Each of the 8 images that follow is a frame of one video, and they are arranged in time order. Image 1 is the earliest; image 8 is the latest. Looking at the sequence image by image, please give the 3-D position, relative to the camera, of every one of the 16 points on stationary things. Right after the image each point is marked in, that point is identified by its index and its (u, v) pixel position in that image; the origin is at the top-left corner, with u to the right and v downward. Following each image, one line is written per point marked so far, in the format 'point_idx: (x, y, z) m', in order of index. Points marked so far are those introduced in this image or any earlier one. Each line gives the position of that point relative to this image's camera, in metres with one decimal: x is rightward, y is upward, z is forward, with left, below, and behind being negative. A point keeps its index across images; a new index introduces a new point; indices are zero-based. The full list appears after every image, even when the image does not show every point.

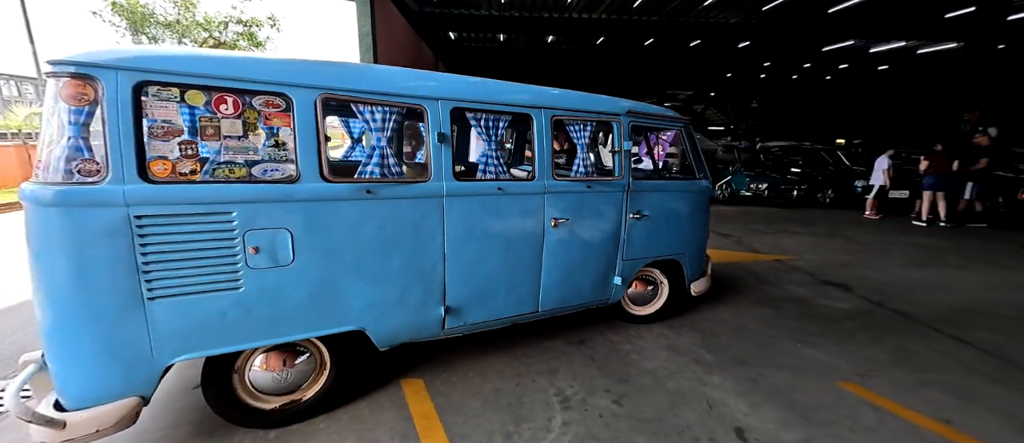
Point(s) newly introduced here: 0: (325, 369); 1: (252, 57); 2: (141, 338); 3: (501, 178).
0: (-1.1, -0.9, +2.2) m
1: (-1.2, +0.8, +1.9) m
2: (-1.7, -0.5, +1.8) m
3: (0.0, +0.3, +2.5) m
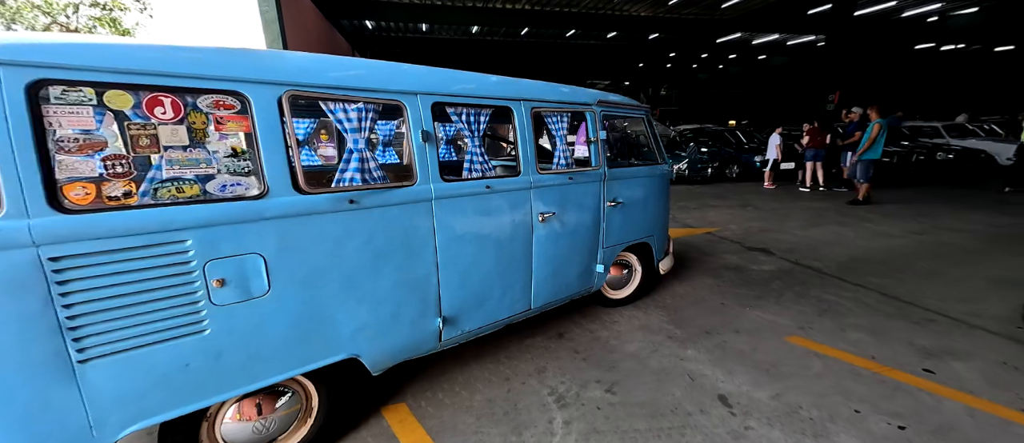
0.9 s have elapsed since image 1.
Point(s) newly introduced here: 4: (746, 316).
0: (-1.1, -1.0, +1.9) m
1: (-1.3, +0.7, +1.5) m
2: (-1.6, -0.7, +1.3) m
3: (-0.1, +0.3, +2.4) m
4: (+2.2, -0.9, +3.4) m
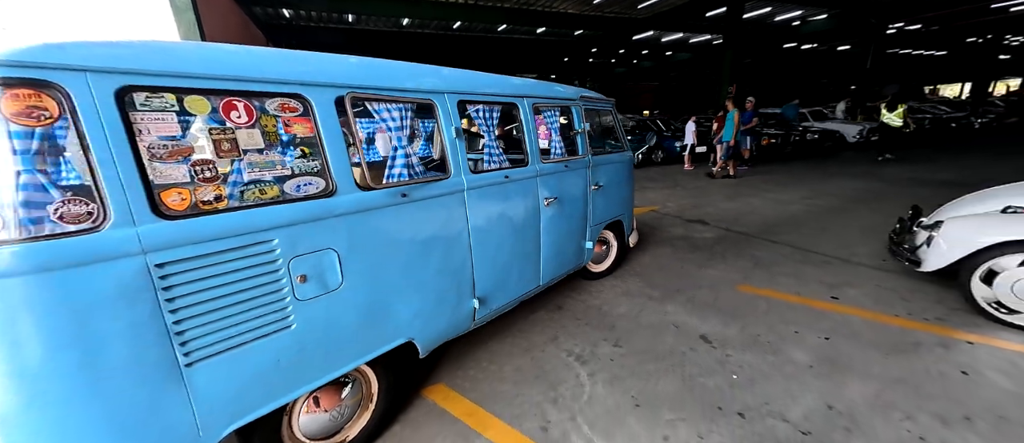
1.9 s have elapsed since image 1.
0: (-0.8, -1.0, +2.0) m
1: (-1.1, +0.7, +1.5) m
2: (-1.2, -0.7, +1.4) m
3: (-0.1, +0.4, +2.6) m
4: (+2.1, -0.6, +4.0) m
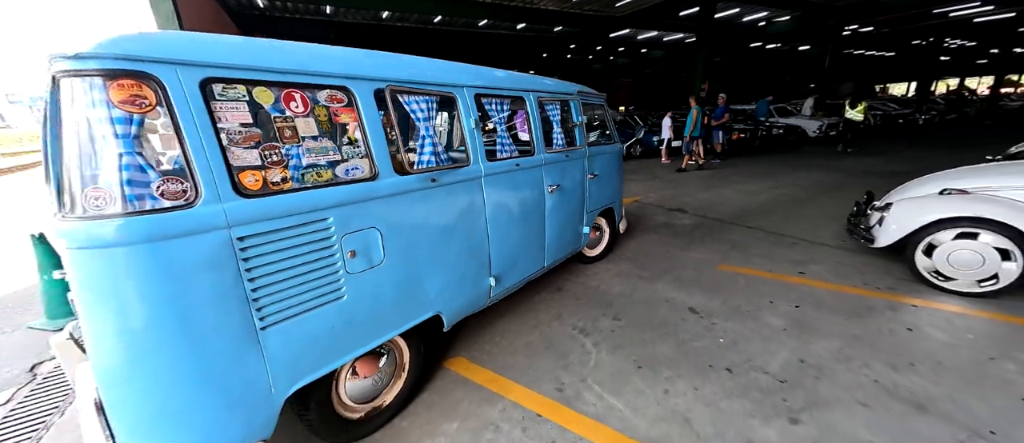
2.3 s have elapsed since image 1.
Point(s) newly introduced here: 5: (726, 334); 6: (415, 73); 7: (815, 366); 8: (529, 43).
0: (-0.7, -0.9, +2.2) m
1: (-0.9, +0.8, +1.7) m
2: (-1.0, -0.6, +1.5) m
3: (0.0, +0.5, +2.8) m
4: (+2.1, -0.4, +4.4) m
5: (+1.7, -0.9, +2.8) m
6: (-0.6, +0.9, +2.1) m
7: (+2.0, -1.0, +2.4) m
8: (+0.9, +9.4, +19.1) m
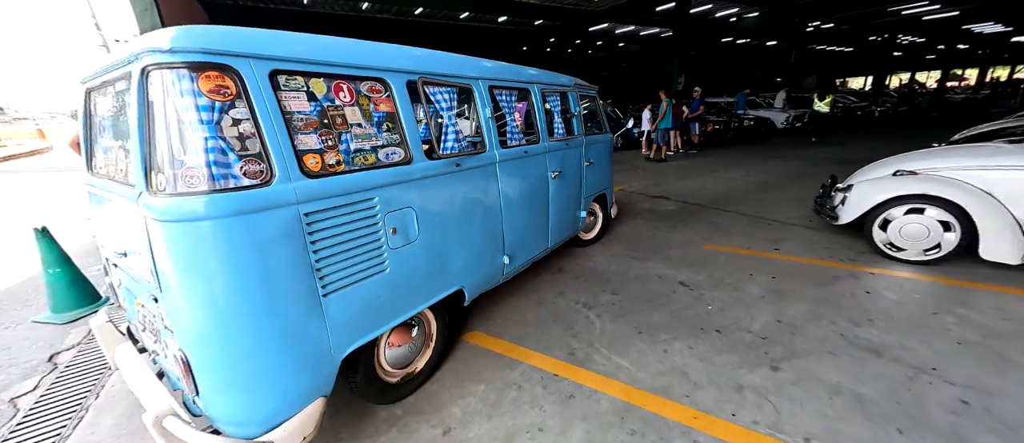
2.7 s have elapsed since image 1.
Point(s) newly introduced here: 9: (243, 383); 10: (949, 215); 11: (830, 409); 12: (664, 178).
0: (-0.5, -0.8, +2.4) m
1: (-0.8, +0.9, +1.9) m
2: (-0.9, -0.5, +1.7) m
3: (+0.1, +0.6, +3.0) m
4: (+2.1, -0.2, +4.7) m
5: (+1.8, -0.7, +3.2) m
6: (-0.5, +1.0, +2.3) m
7: (+2.1, -0.8, +2.8) m
8: (-0.2, +9.8, +19.2) m
9: (-1.1, -0.7, +1.5) m
10: (+4.2, +0.1, +3.5) m
11: (+1.8, -1.1, +2.1) m
12: (+3.5, +1.0, +8.5) m
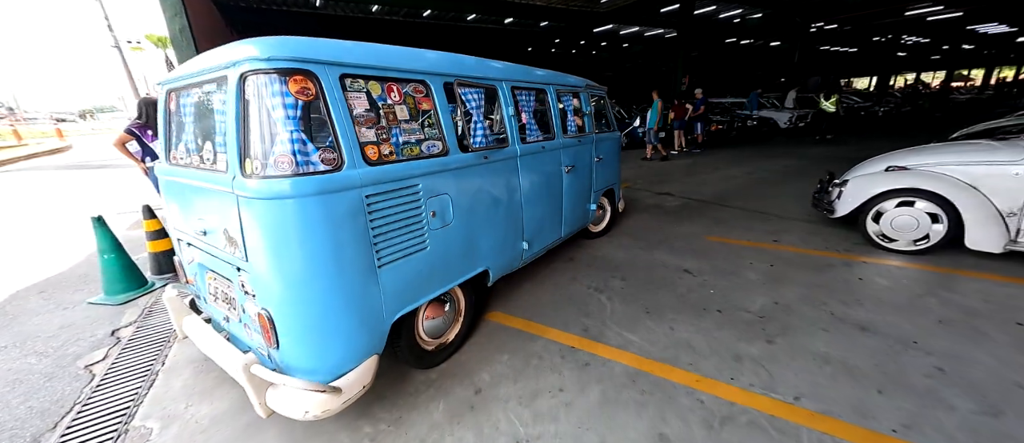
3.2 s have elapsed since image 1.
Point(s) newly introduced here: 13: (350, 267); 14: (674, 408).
0: (-0.4, -0.7, +2.7) m
1: (-0.7, +1.0, +2.1) m
2: (-0.7, -0.4, +2.0) m
3: (+0.2, +0.7, +3.3) m
4: (+2.3, -0.1, +5.0) m
5: (+1.9, -0.6, +3.4) m
6: (-0.3, +1.1, +2.6) m
7: (+2.3, -0.7, +3.1) m
8: (+0.2, +9.9, +19.5) m
9: (-1.0, -0.6, +1.8) m
10: (+4.3, +0.1, +3.7) m
11: (+1.9, -1.0, +2.3) m
12: (+3.7, +1.1, +8.7) m
13: (-0.8, -0.2, +1.8) m
14: (+0.9, -1.1, +2.1) m
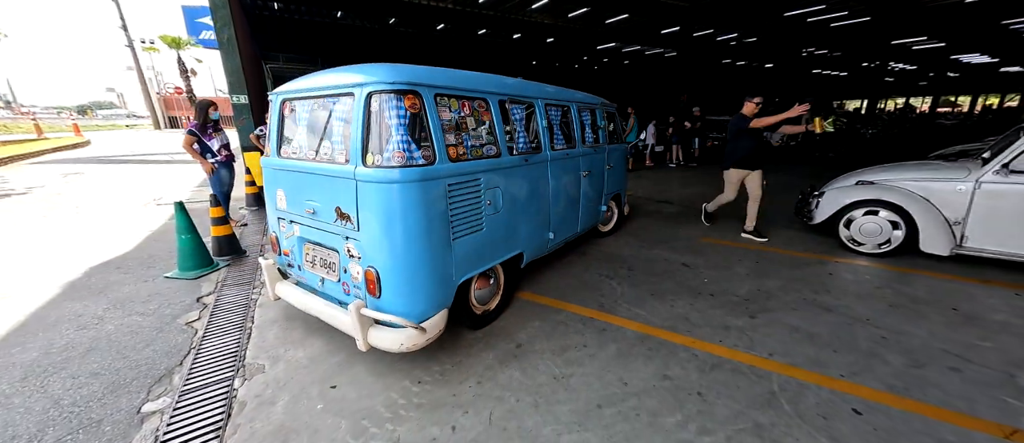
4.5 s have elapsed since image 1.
0: (-0.1, -0.6, +3.3) m
1: (-0.3, +1.1, +2.8) m
2: (-0.4, -0.3, +2.6) m
3: (+0.6, +0.8, +3.9) m
4: (+2.5, -0.2, +5.6) m
5: (+2.2, -0.6, +4.0) m
6: (0.0, +1.2, +3.2) m
7: (+2.6, -0.7, +3.7) m
8: (+0.5, +9.5, +20.4) m
9: (-0.7, -0.4, +2.4) m
10: (+4.6, +0.1, +4.4) m
11: (+2.2, -0.9, +2.9) m
12: (+4.0, +0.9, +9.4) m
13: (-0.5, -0.1, +2.4) m
14: (+1.2, -1.0, +2.7) m
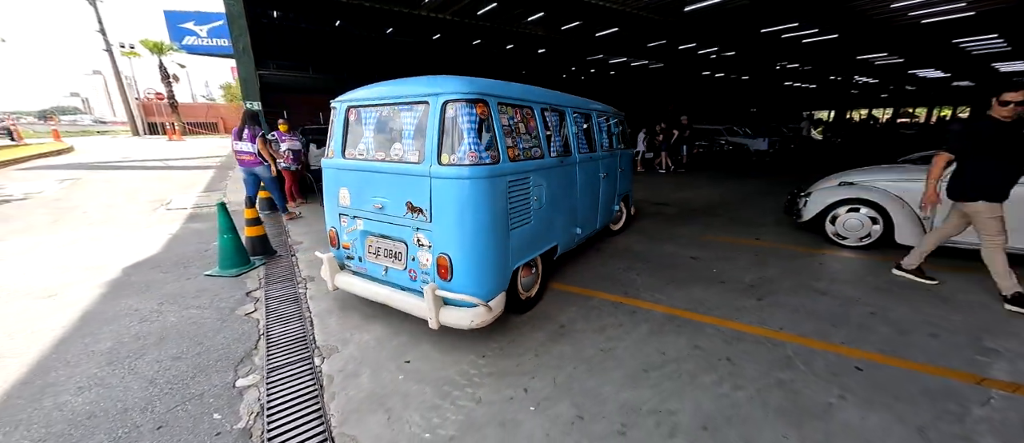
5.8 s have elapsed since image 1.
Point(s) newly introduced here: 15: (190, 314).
0: (+0.3, -0.6, +3.6) m
1: (+0.1, +1.2, +3.1) m
2: (0.0, -0.2, +2.9) m
3: (+0.9, +0.8, +4.3) m
4: (+2.8, -0.2, +6.1) m
5: (+2.5, -0.6, +4.5) m
6: (+0.4, +1.2, +3.6) m
7: (+2.9, -0.7, +4.1) m
8: (+0.1, +9.2, +20.9) m
9: (-0.3, -0.4, +2.7) m
10: (+4.9, +0.1, +5.0) m
11: (+2.6, -0.9, +3.4) m
12: (+4.1, +0.8, +10.0) m
13: (-0.1, 0.0, +2.7) m
14: (+1.6, -0.9, +3.1) m
15: (-3.1, -0.9, +3.5) m
